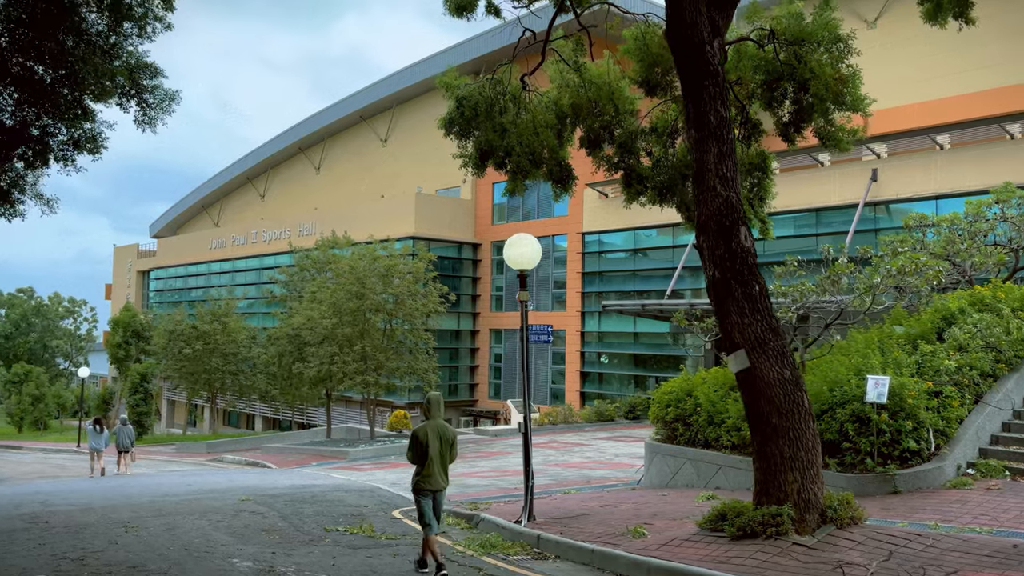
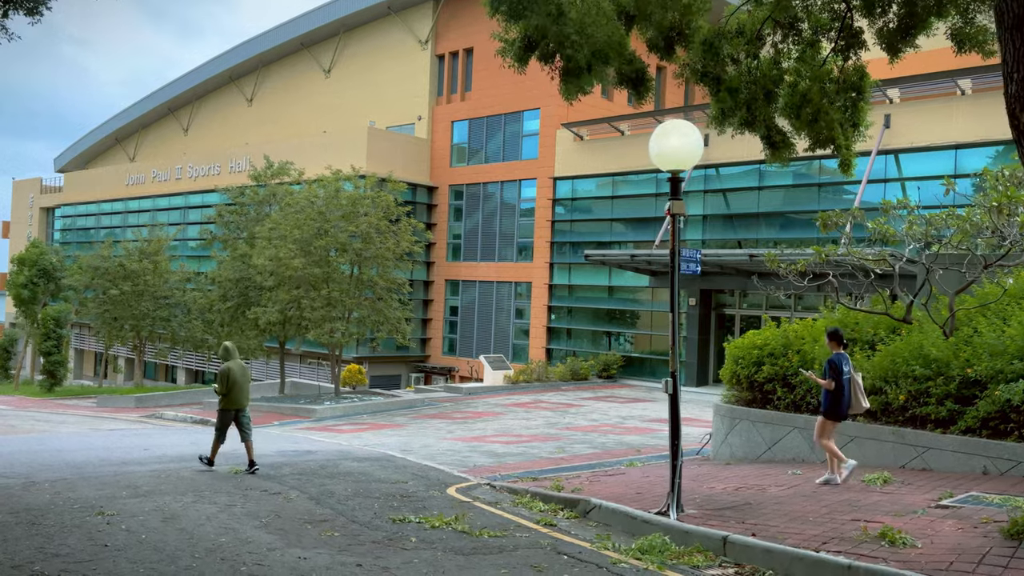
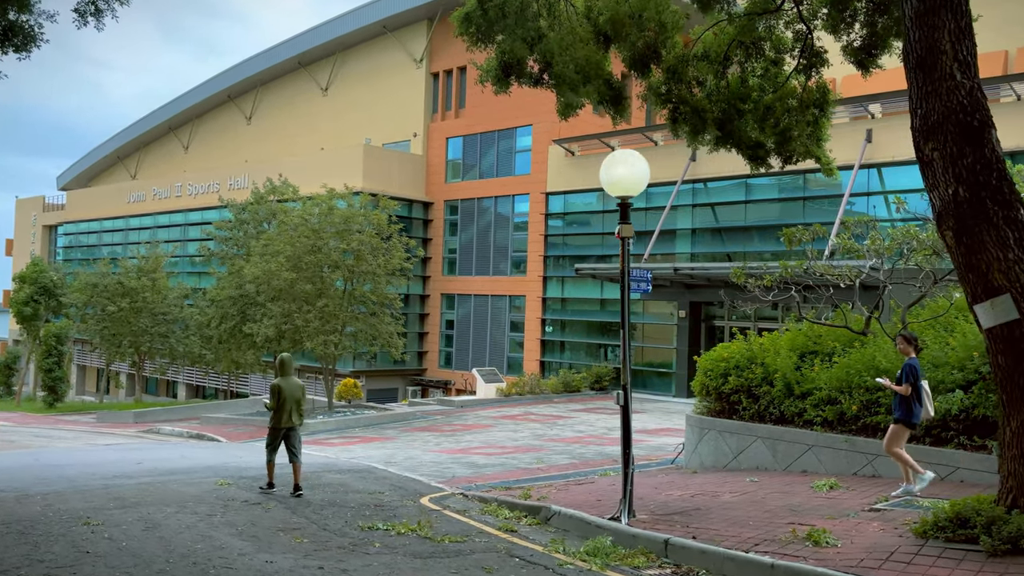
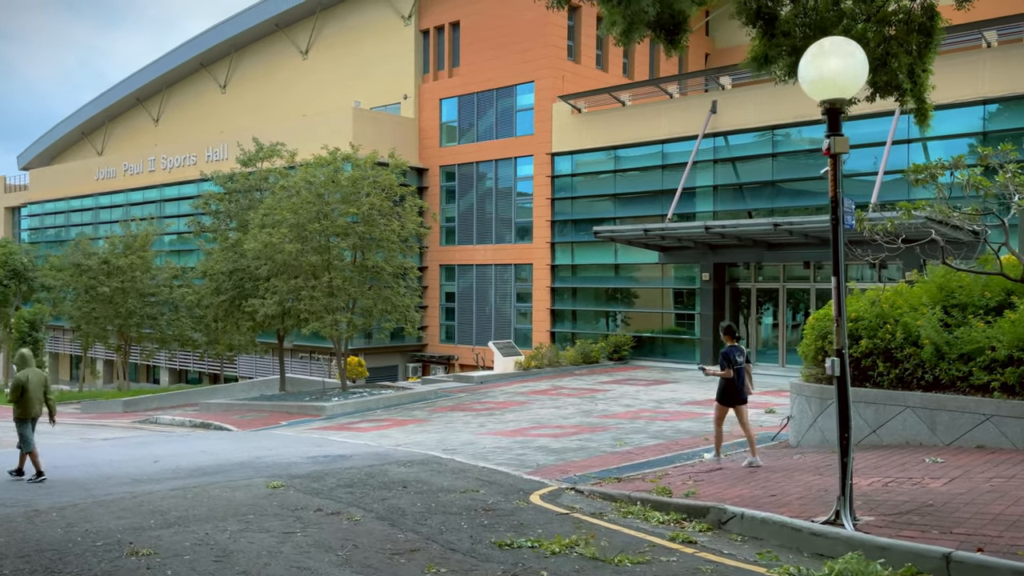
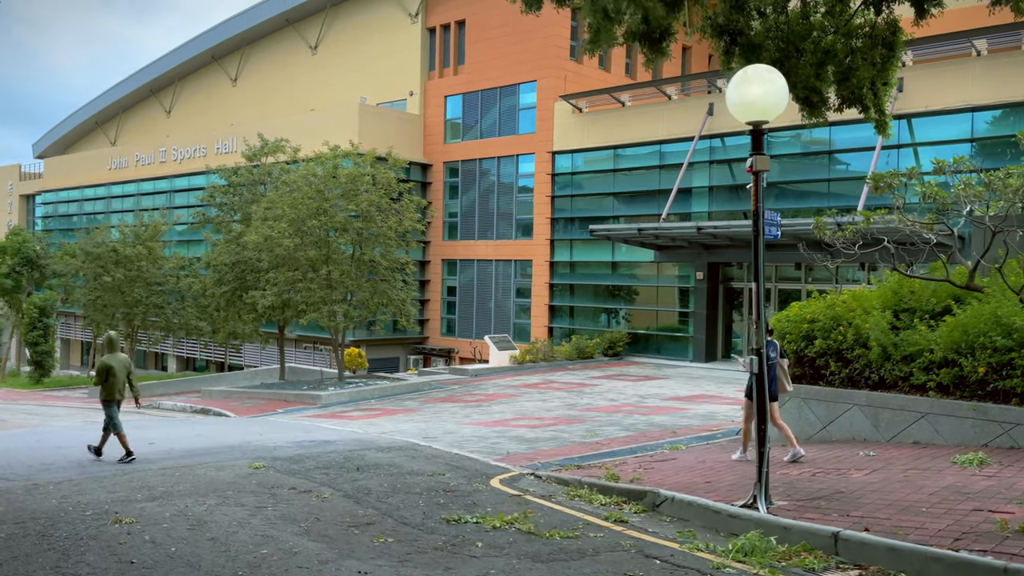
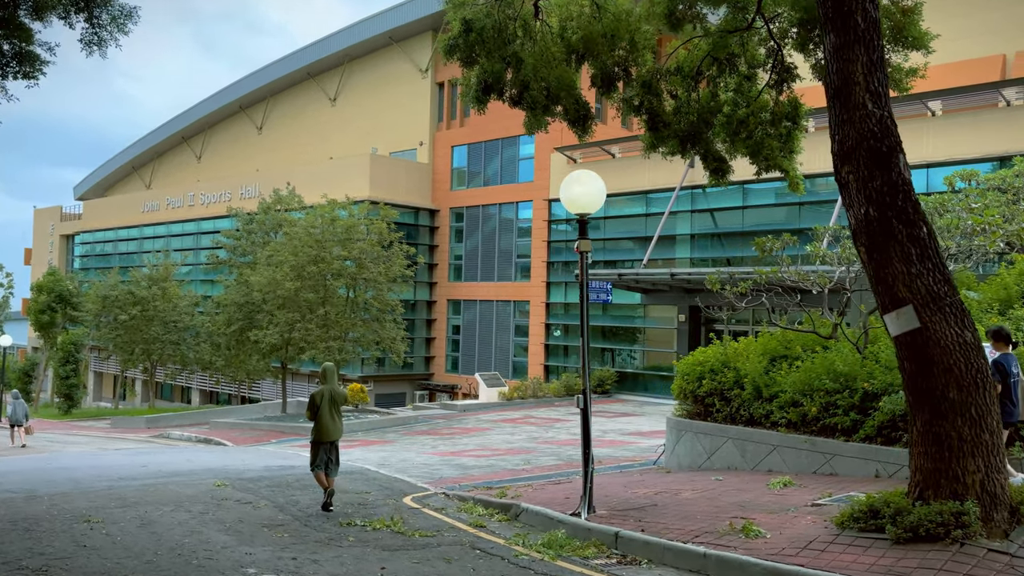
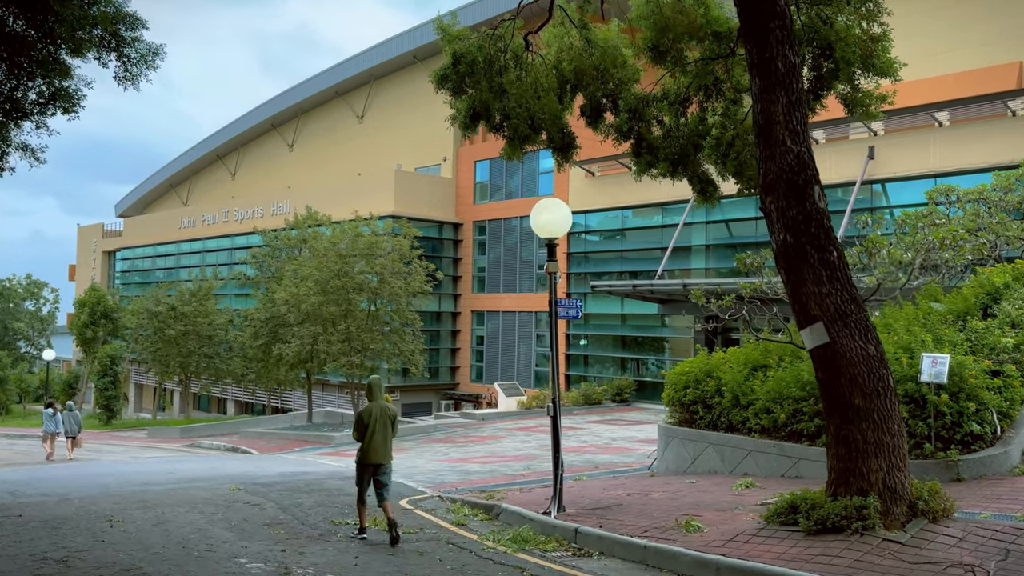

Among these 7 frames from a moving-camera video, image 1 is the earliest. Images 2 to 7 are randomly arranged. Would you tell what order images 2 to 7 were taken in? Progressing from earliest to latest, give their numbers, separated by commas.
7, 6, 3, 2, 5, 4
